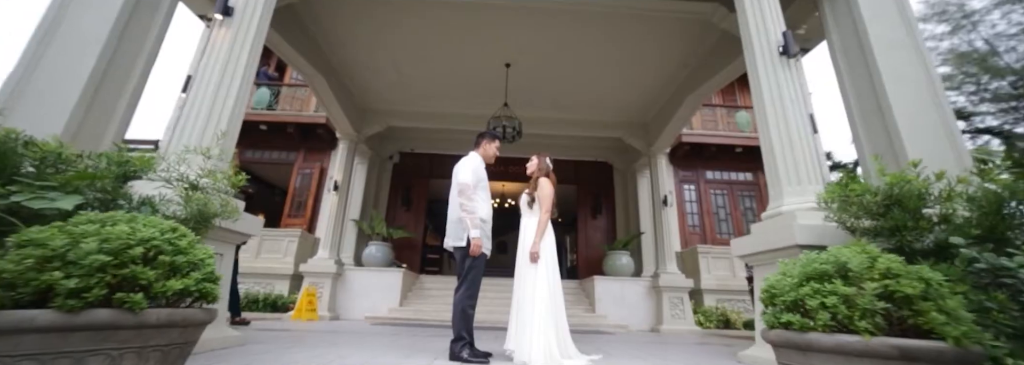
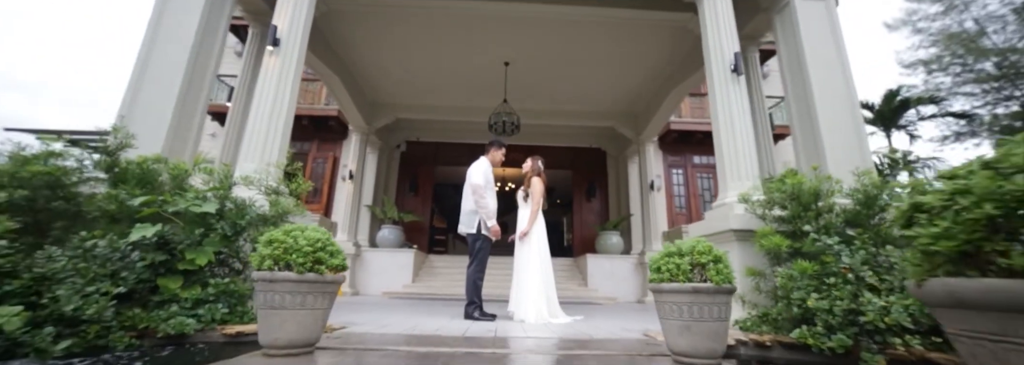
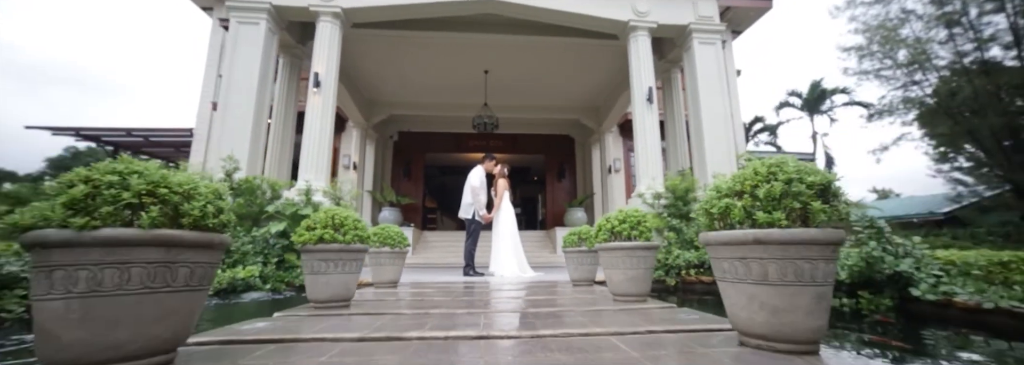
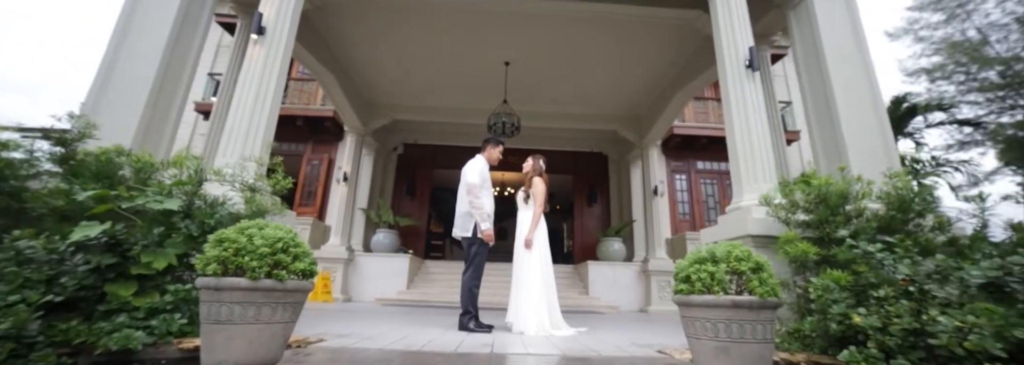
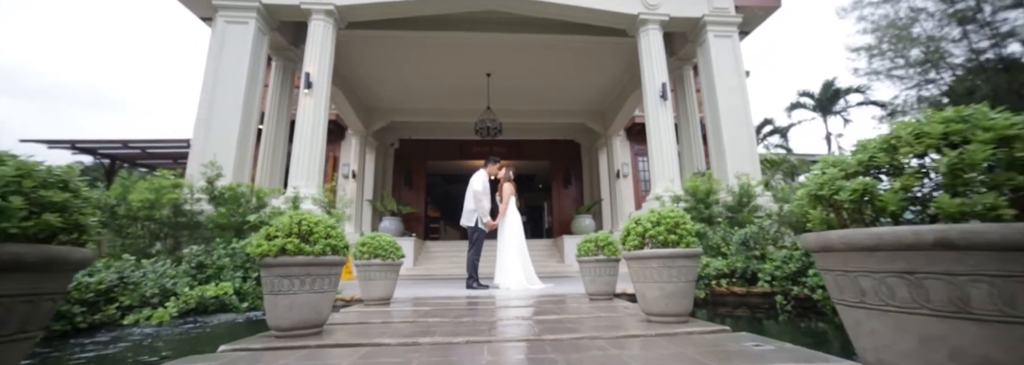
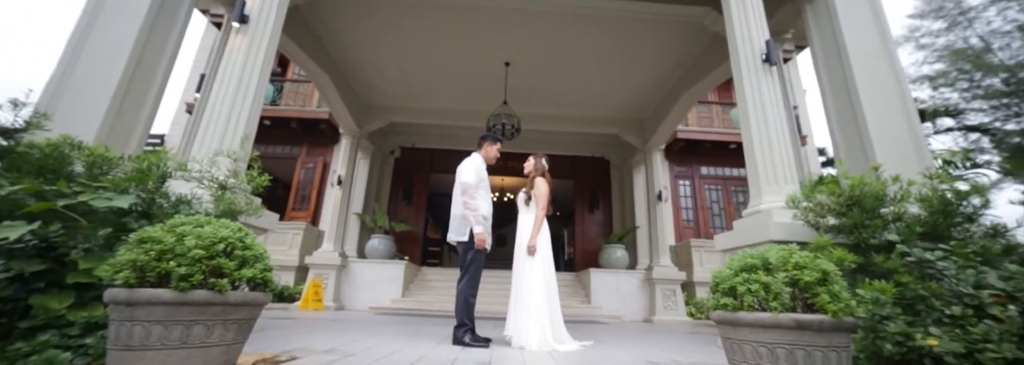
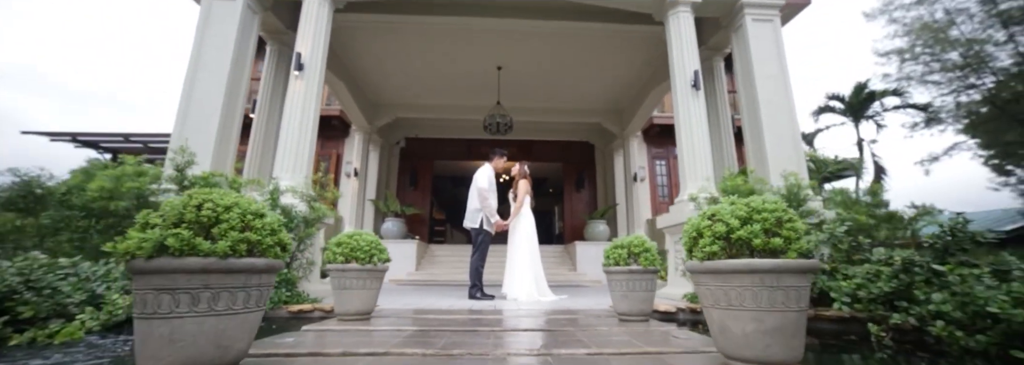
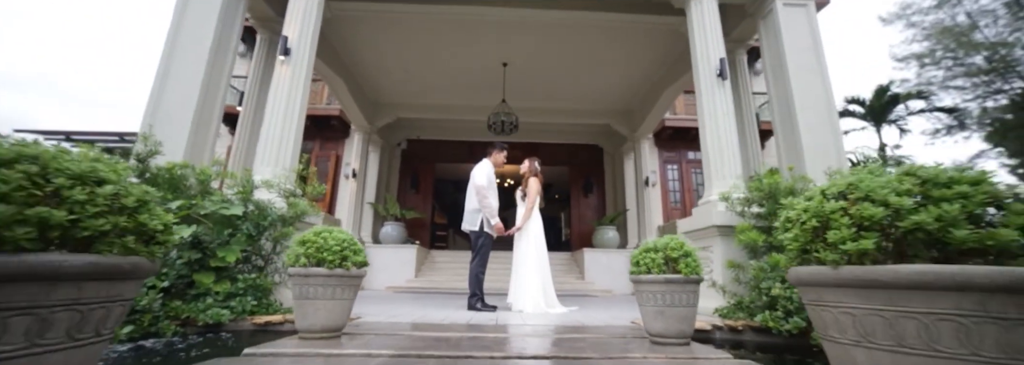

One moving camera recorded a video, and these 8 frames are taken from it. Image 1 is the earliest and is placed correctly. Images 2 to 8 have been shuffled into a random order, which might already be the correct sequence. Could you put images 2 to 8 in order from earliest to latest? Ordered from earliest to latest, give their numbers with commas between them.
6, 4, 2, 8, 7, 5, 3
